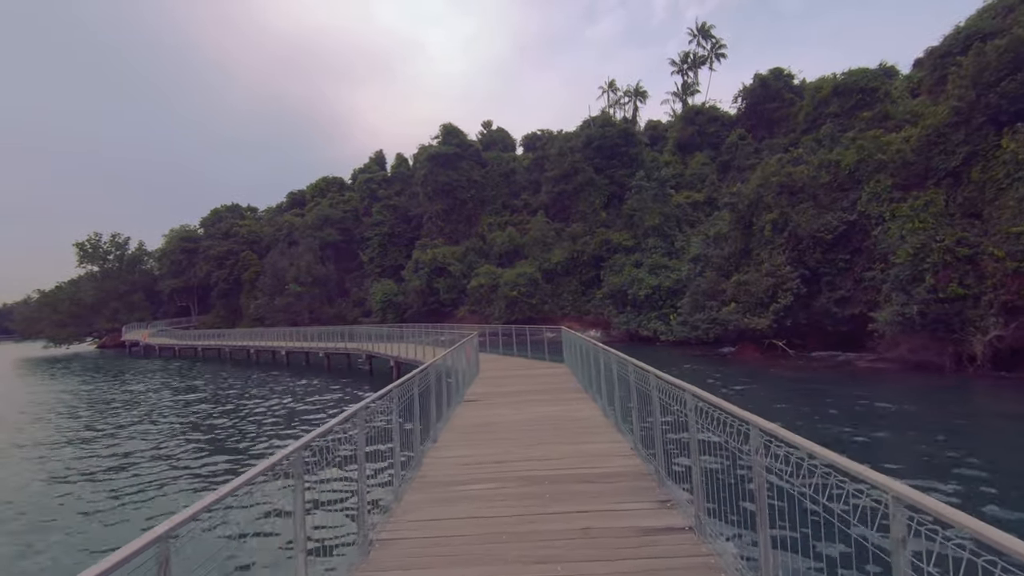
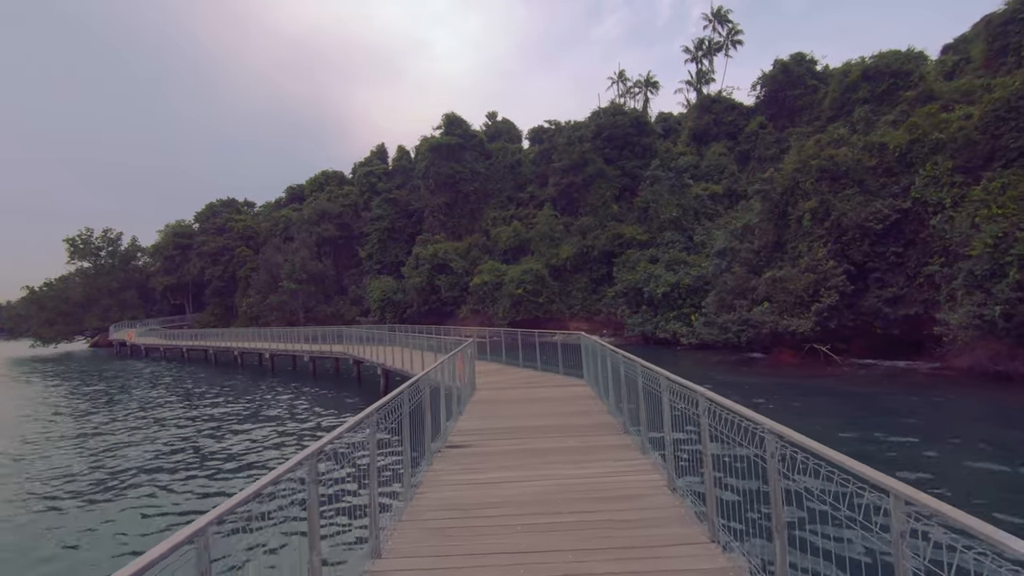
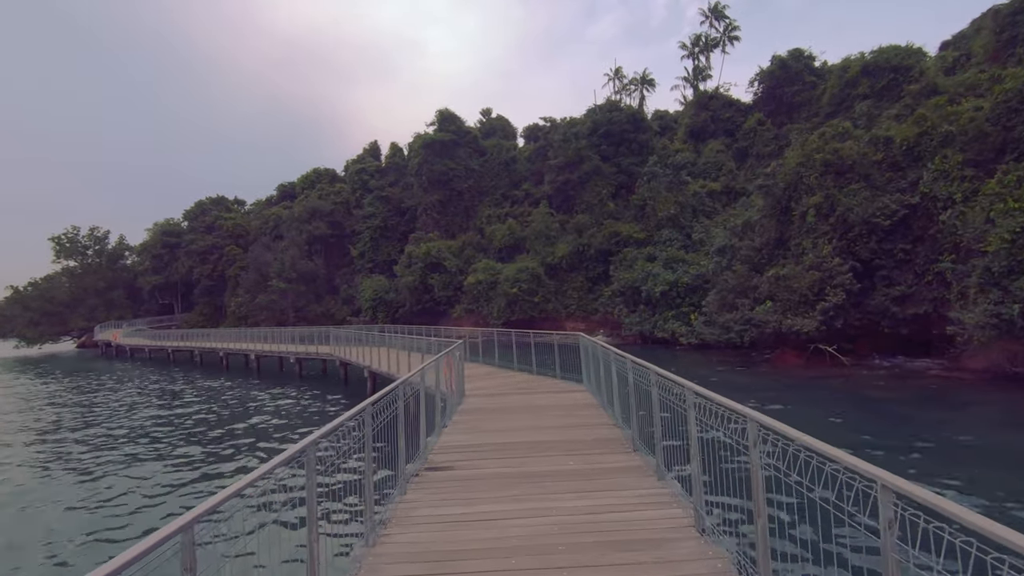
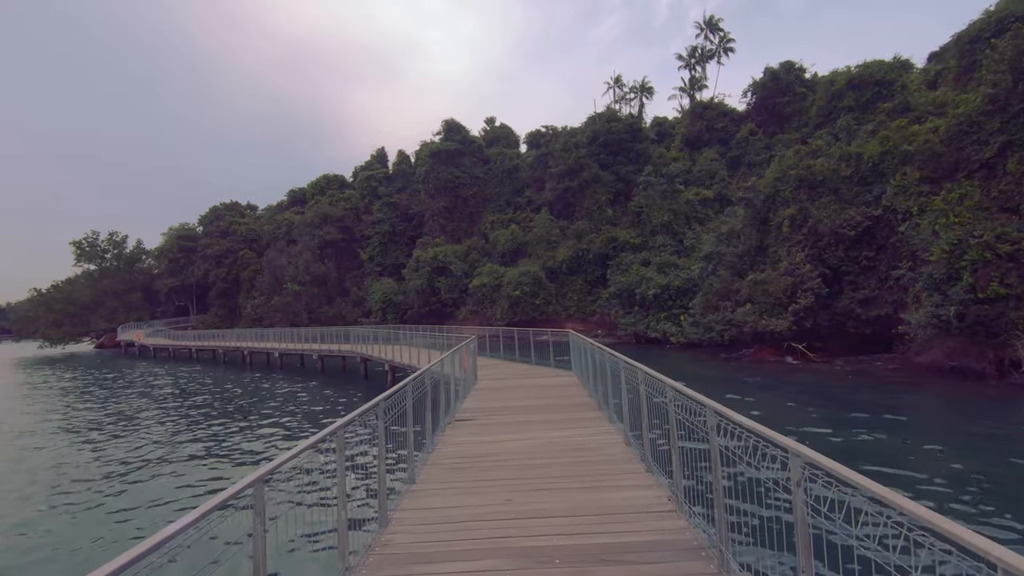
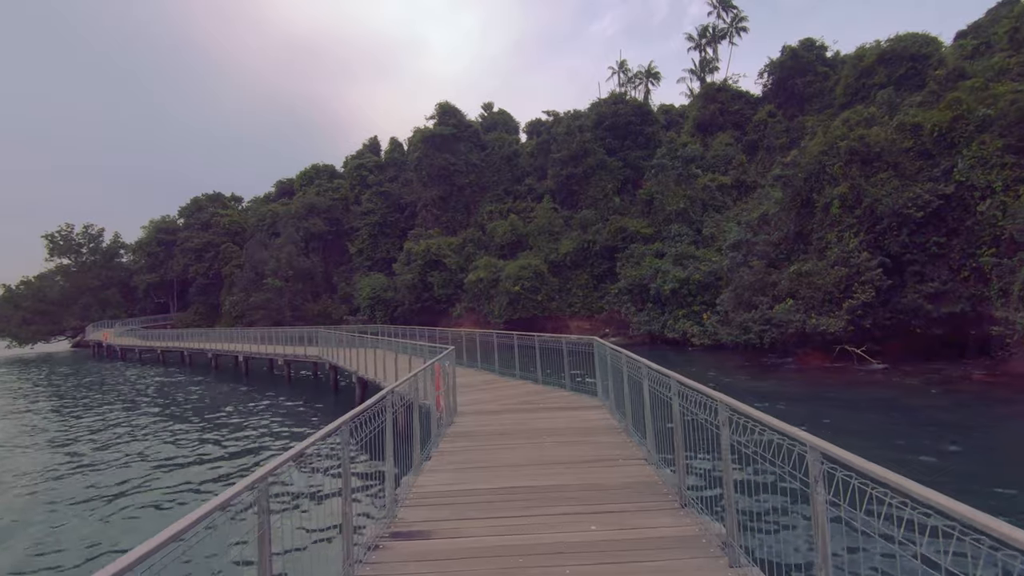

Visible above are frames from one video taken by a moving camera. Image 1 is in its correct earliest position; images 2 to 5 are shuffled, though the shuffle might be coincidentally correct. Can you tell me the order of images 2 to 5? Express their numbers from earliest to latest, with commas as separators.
4, 2, 3, 5
